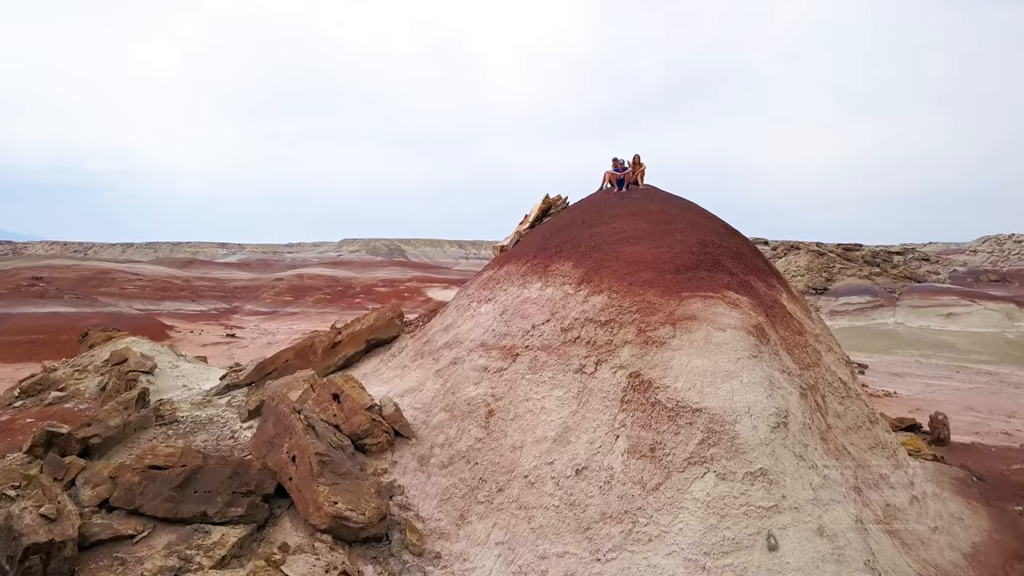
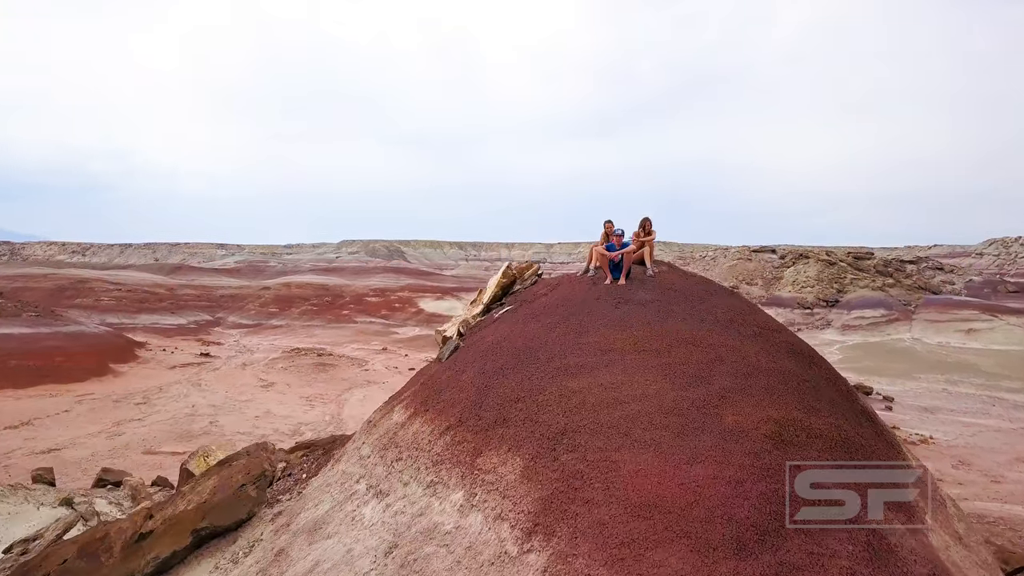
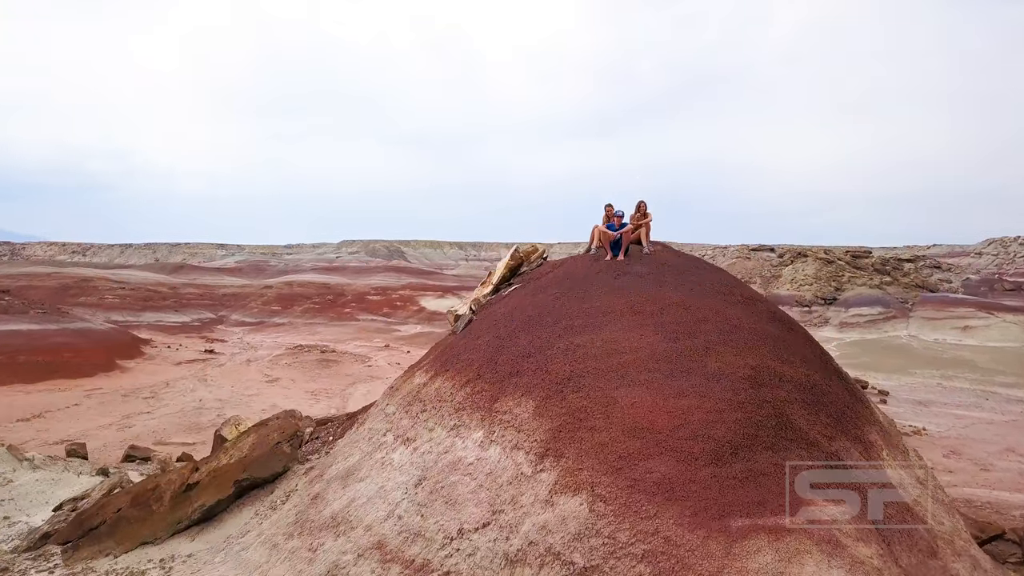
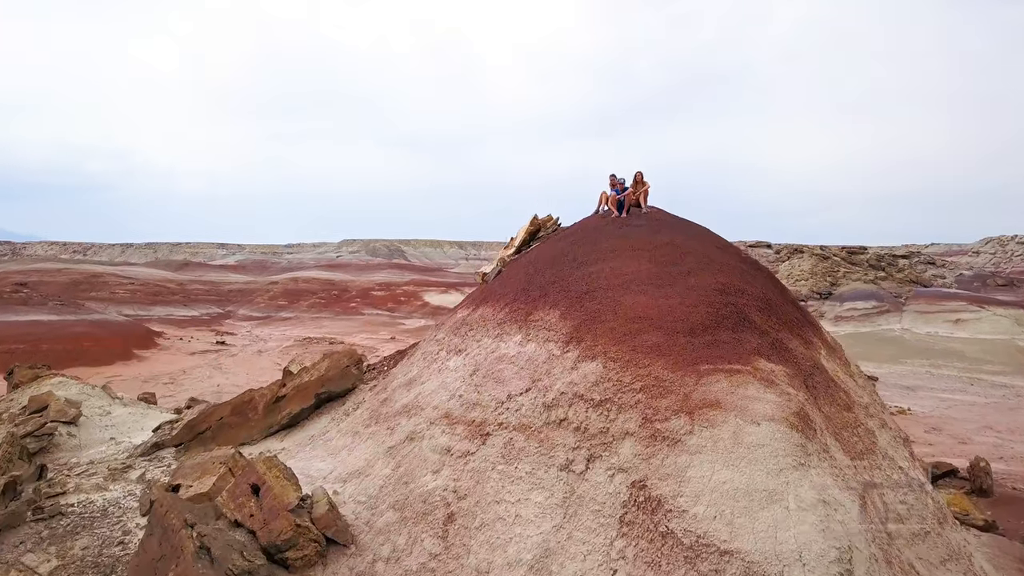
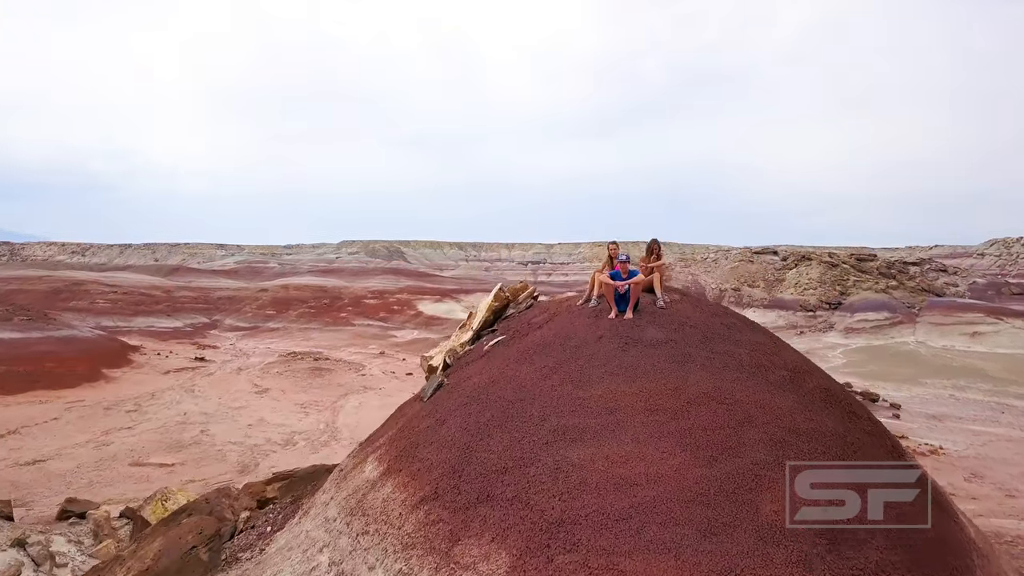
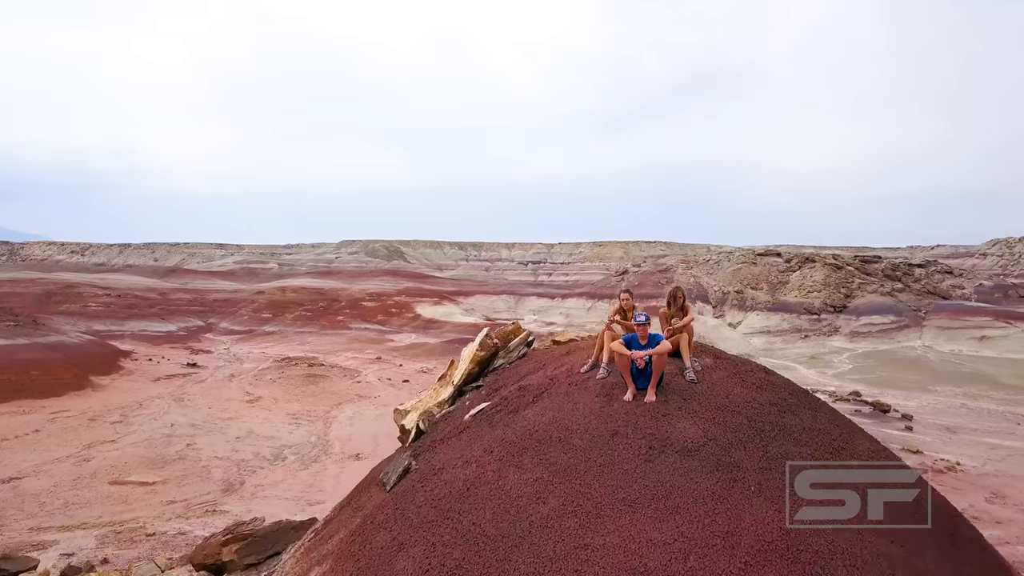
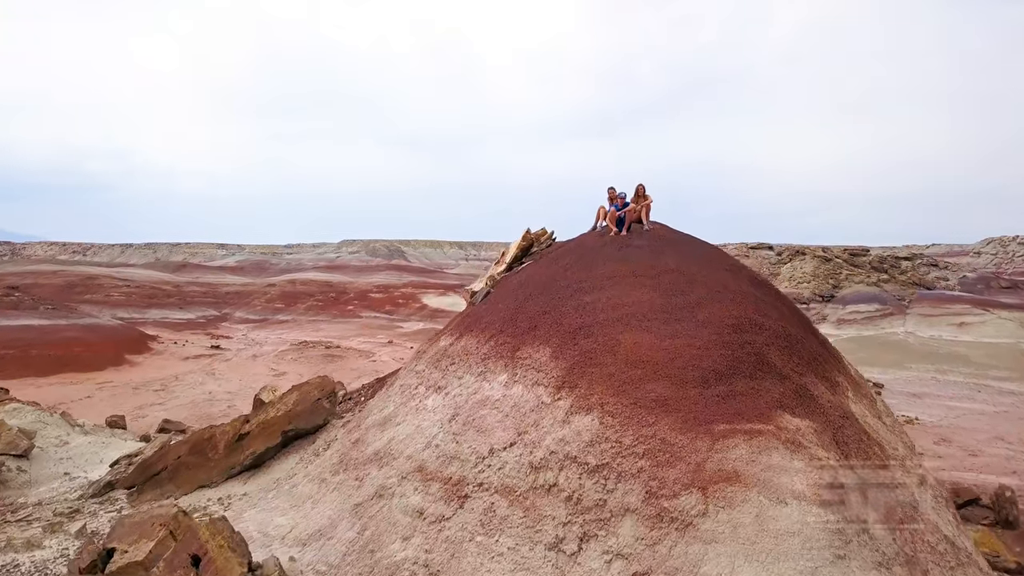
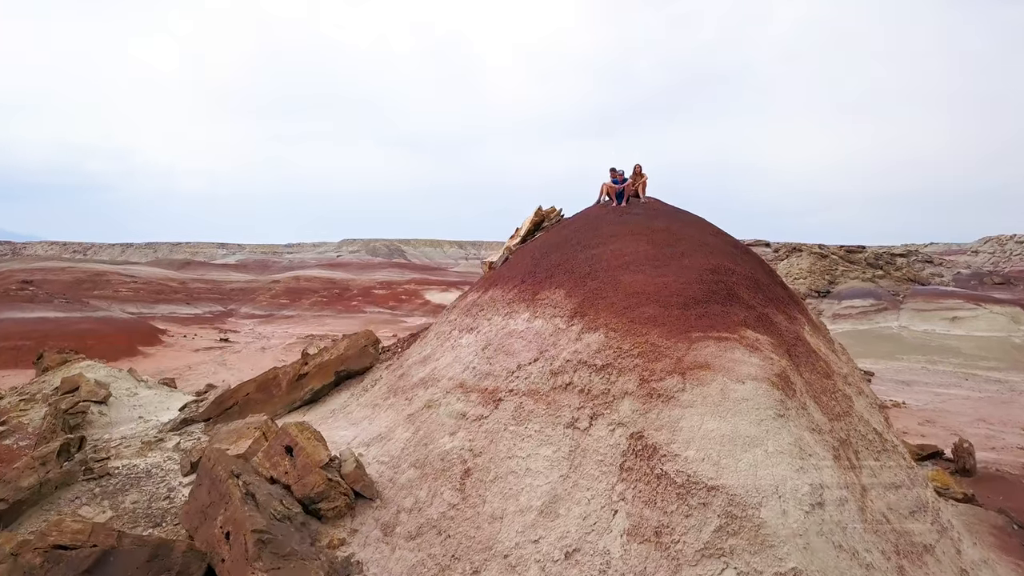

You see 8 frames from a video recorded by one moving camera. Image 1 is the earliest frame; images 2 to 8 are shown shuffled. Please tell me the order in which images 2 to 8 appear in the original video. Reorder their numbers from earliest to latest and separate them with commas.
8, 4, 7, 3, 2, 5, 6
